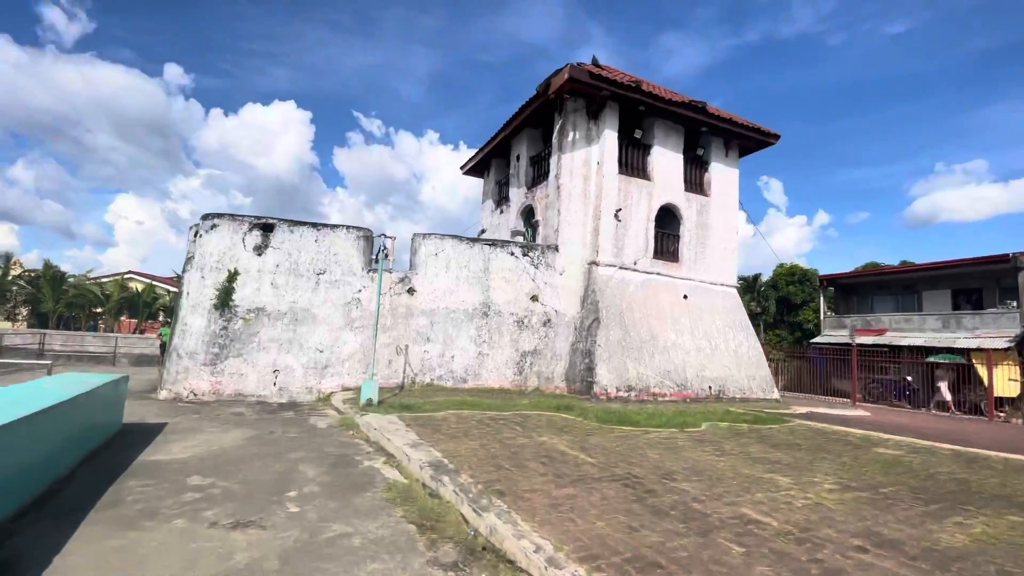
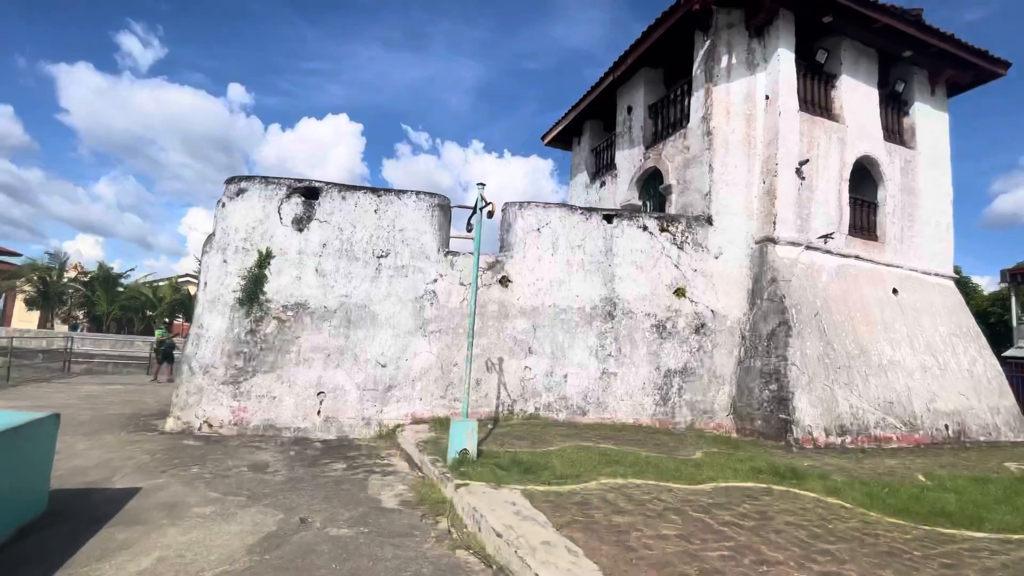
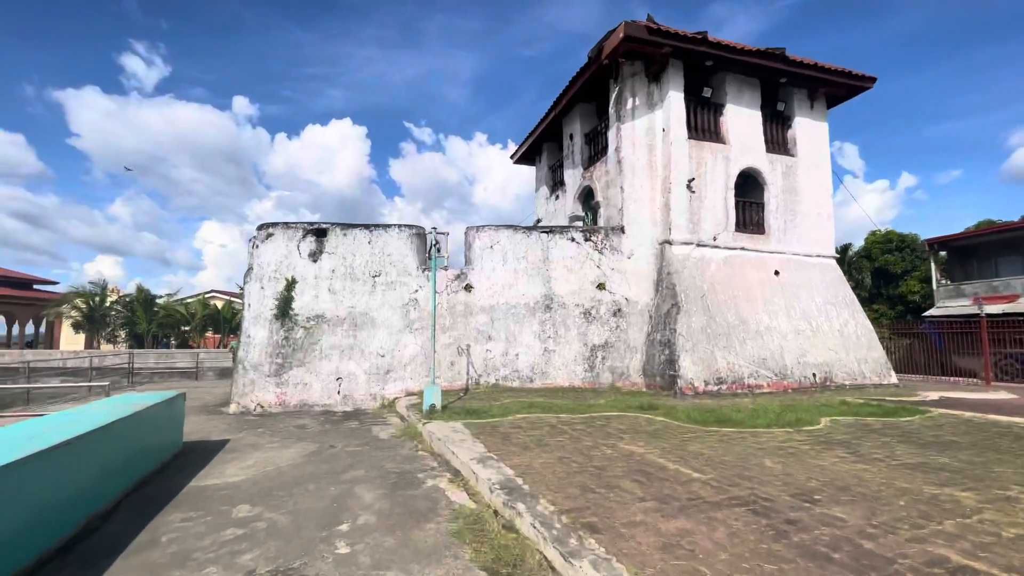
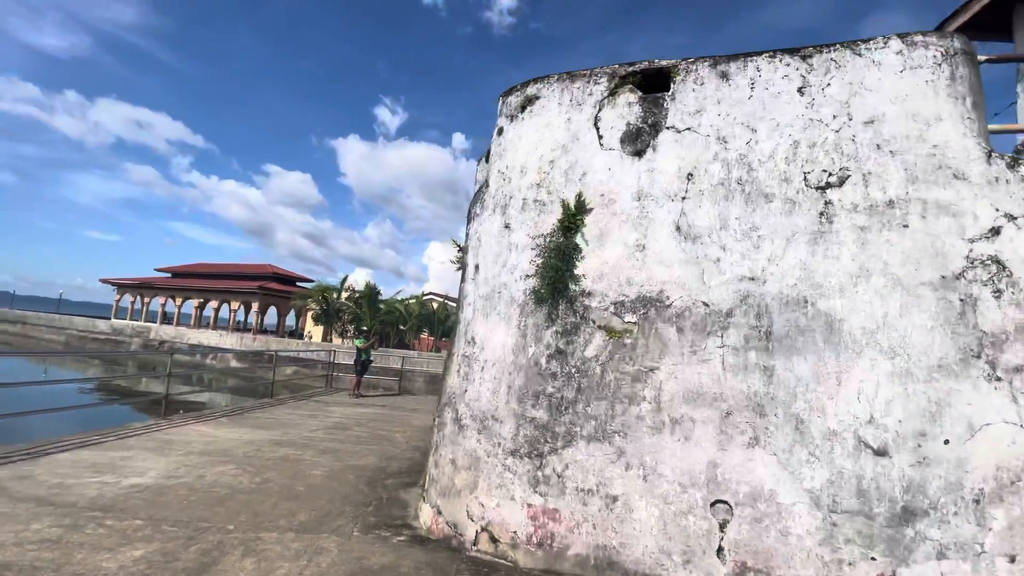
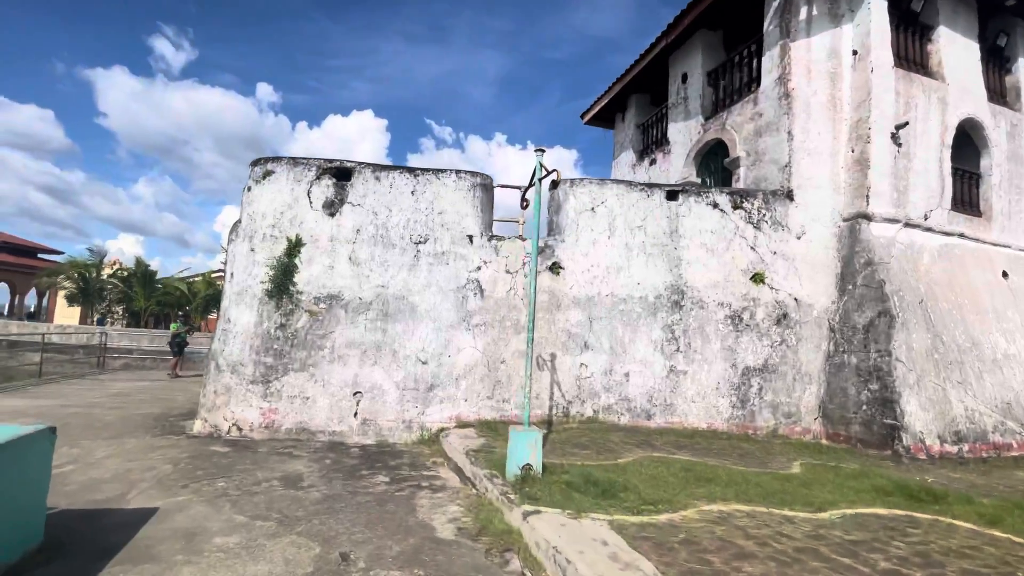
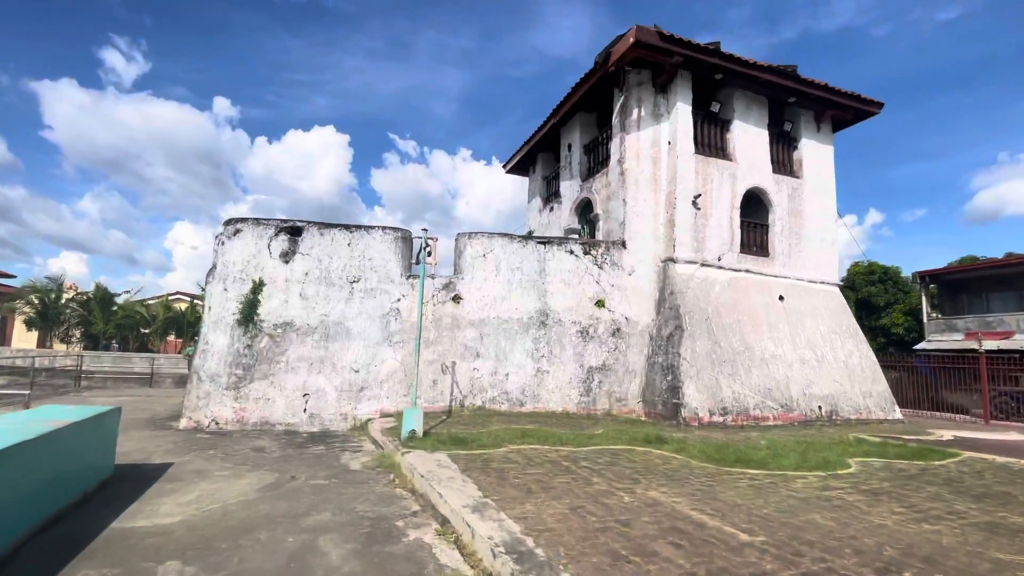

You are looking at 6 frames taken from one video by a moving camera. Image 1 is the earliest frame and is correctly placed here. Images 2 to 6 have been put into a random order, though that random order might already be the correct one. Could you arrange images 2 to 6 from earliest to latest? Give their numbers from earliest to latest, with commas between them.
3, 6, 2, 5, 4
